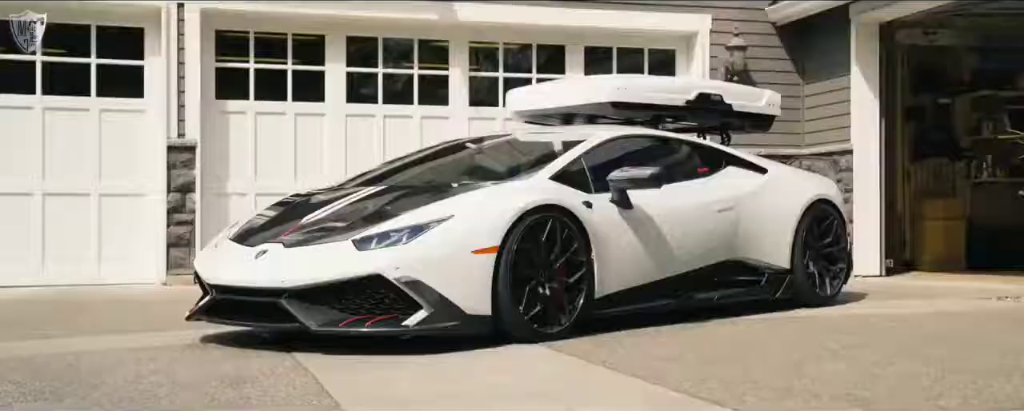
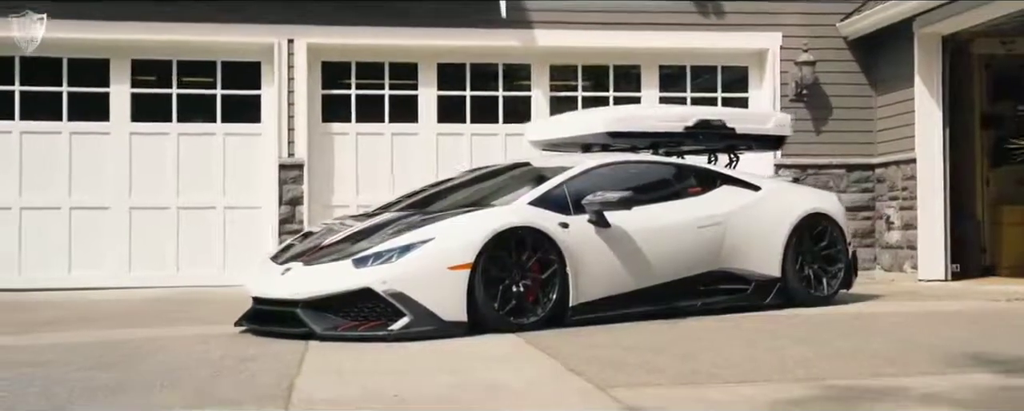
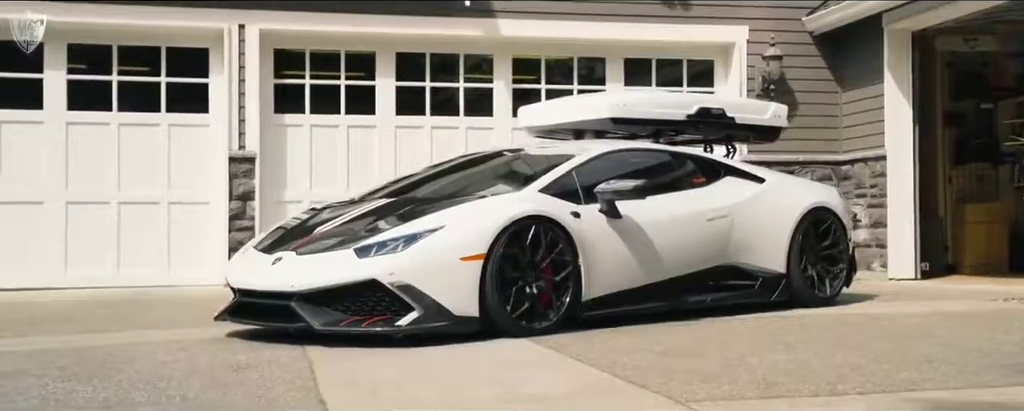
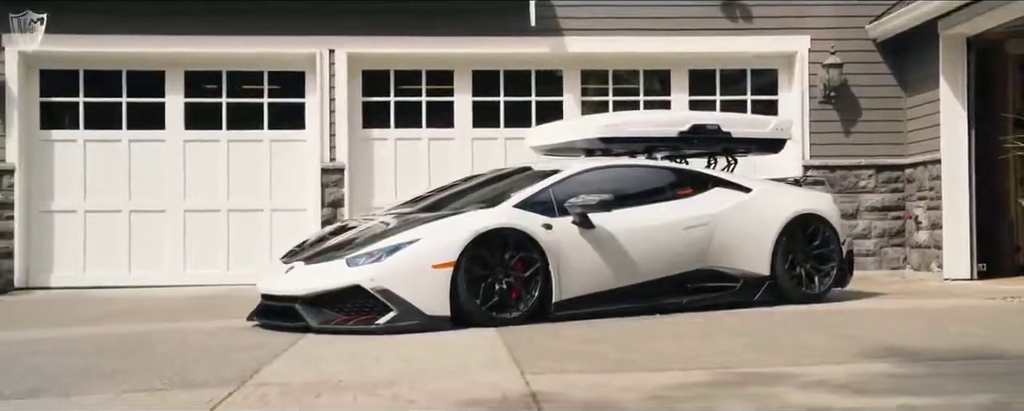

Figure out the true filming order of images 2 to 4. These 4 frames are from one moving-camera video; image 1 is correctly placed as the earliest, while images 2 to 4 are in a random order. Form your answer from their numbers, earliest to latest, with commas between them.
3, 2, 4
